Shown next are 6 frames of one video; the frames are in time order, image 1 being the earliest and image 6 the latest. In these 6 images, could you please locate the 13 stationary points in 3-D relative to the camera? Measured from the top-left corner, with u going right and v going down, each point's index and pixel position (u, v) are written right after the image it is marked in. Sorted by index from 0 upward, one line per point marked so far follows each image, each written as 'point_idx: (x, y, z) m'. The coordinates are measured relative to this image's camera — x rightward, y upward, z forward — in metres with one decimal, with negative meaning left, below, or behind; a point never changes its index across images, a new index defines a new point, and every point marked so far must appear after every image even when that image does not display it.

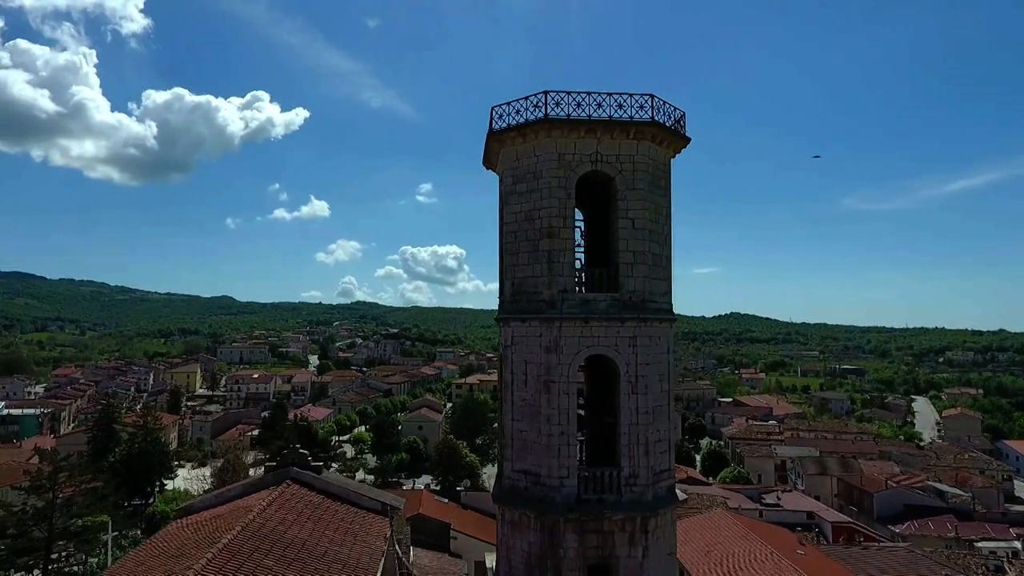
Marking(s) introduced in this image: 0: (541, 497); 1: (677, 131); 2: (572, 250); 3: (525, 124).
0: (+0.4, -2.9, +8.7) m
1: (+2.3, +2.3, +9.1) m
2: (+0.8, +0.6, +8.9) m
3: (+0.2, +2.4, +9.1) m
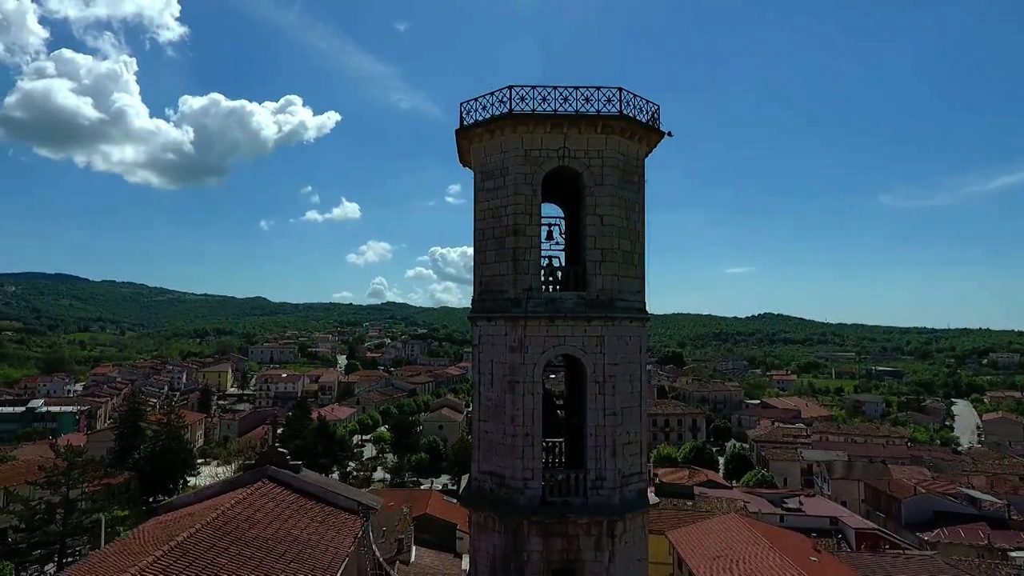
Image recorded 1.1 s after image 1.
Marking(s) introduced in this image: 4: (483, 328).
0: (-0.1, -2.9, +8.6) m
1: (+1.9, +2.3, +8.8) m
2: (+0.3, +0.6, +8.8) m
3: (-0.3, +2.4, +8.9) m
4: (-0.4, -0.6, +9.0) m
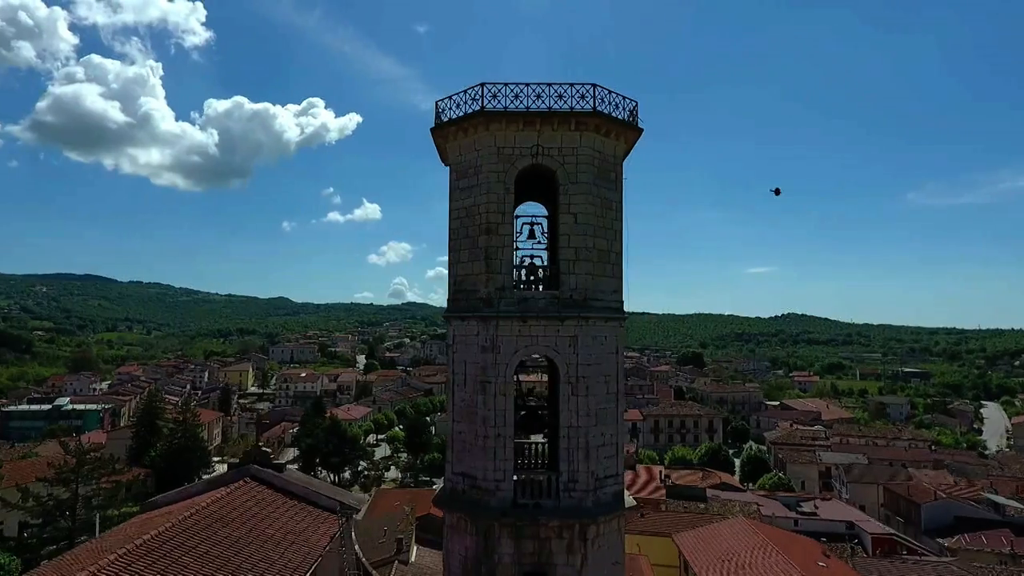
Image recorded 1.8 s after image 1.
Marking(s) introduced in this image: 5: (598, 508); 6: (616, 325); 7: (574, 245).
0: (-0.5, -2.8, +8.5) m
1: (+1.5, +2.3, +8.7) m
2: (-0.1, +0.6, +8.7) m
3: (-0.7, +2.4, +8.9) m
4: (-0.8, -0.6, +8.9) m
5: (+1.2, -2.9, +8.5) m
6: (+1.5, -0.5, +9.0) m
7: (+0.9, +0.6, +8.7) m
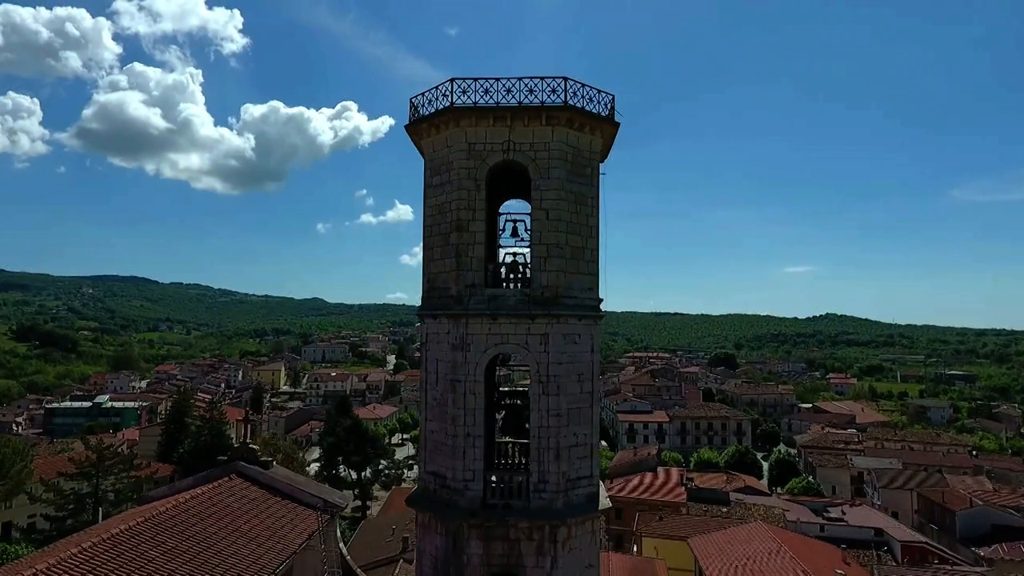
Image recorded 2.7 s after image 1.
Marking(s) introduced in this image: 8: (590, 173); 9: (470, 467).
0: (-0.9, -2.8, +8.4) m
1: (+1.1, +2.3, +8.5) m
2: (-0.4, +0.6, +8.6) m
3: (-1.1, +2.4, +8.8) m
4: (-1.2, -0.5, +8.9) m
5: (+0.8, -2.9, +8.3) m
6: (+1.1, -0.5, +8.8) m
7: (+0.5, +0.6, +8.6) m
8: (+1.1, +1.6, +9.1) m
9: (-0.6, -2.4, +8.3) m
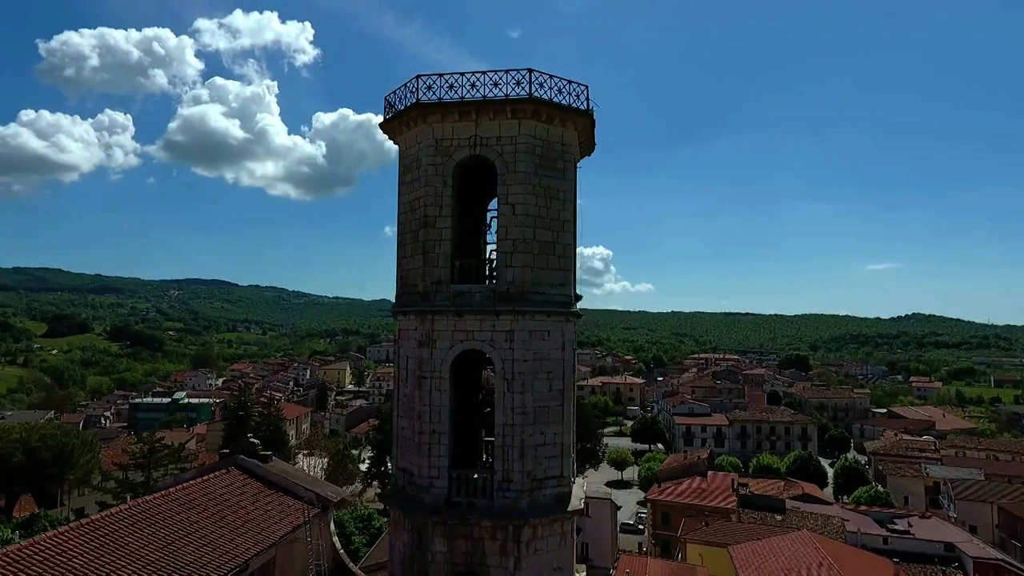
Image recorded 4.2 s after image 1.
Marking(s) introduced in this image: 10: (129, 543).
0: (-1.3, -2.8, +8.4) m
1: (+0.6, +2.4, +8.3) m
2: (-0.9, +0.7, +8.5) m
3: (-1.5, +2.5, +8.8) m
4: (-1.6, -0.5, +8.9) m
5: (+0.3, -2.9, +8.1) m
6: (+0.7, -0.4, +8.6) m
7: (0.0, +0.7, +8.4) m
8: (+0.7, +1.7, +8.9) m
9: (-1.0, -2.3, +8.3) m
10: (-4.8, -3.3, +8.1) m
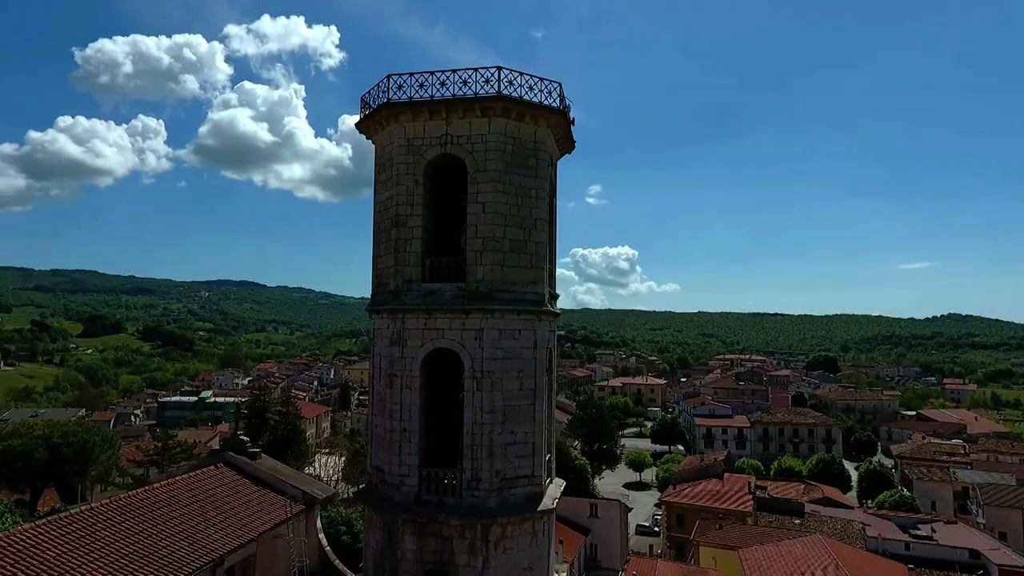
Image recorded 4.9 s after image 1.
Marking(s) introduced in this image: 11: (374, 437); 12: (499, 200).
0: (-1.7, -2.8, +8.4) m
1: (+0.2, +2.4, +8.3) m
2: (-1.3, +0.7, +8.5) m
3: (-1.9, +2.5, +8.9) m
4: (-1.9, -0.5, +8.9) m
5: (-0.1, -2.8, +8.1) m
6: (+0.3, -0.4, +8.5) m
7: (-0.4, +0.7, +8.4) m
8: (+0.4, +1.7, +8.9) m
9: (-1.4, -2.3, +8.3) m
10: (-5.2, -3.3, +8.3) m
11: (-1.9, -2.1, +8.8) m
12: (-0.1, +1.1, +8.5) m
